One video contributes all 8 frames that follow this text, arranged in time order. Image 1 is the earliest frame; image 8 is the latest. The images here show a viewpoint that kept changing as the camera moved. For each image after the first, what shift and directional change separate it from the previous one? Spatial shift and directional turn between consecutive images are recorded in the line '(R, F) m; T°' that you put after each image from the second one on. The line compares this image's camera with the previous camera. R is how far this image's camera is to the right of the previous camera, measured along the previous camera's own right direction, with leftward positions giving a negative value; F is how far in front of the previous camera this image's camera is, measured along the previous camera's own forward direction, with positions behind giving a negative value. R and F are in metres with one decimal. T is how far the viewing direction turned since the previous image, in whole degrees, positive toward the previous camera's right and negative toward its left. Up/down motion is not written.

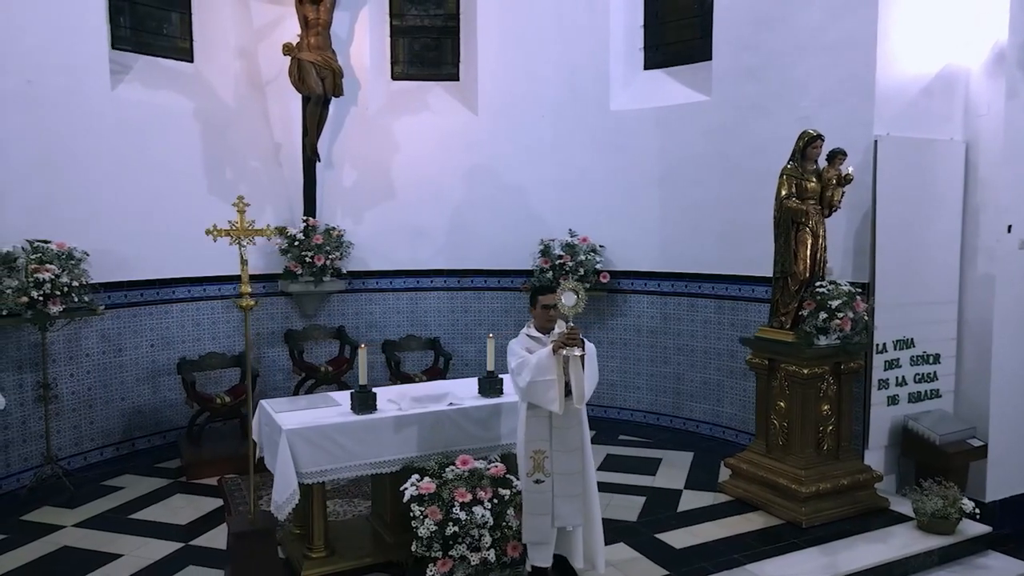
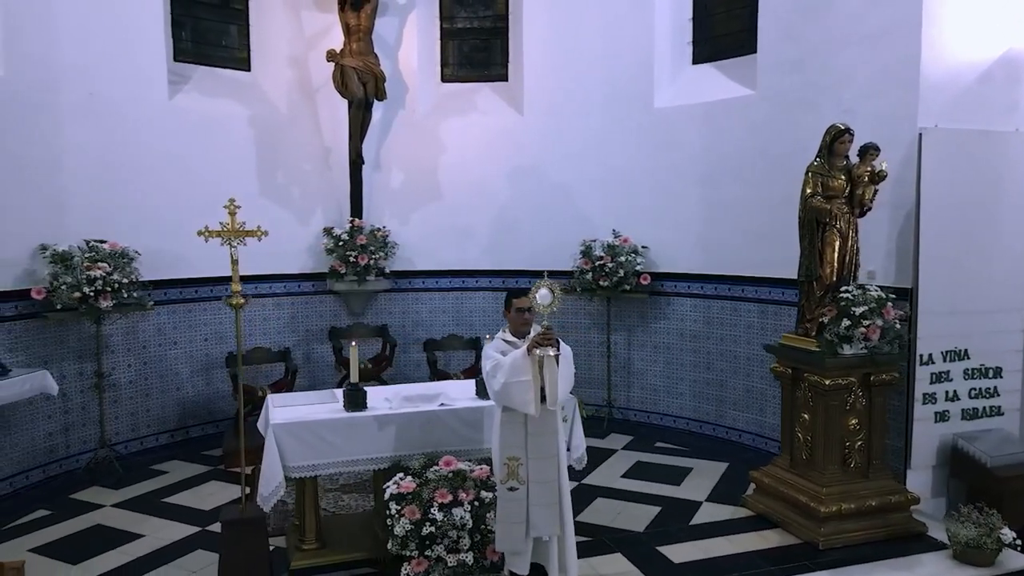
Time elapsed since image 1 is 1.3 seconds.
(+0.6, +0.1) m; -8°
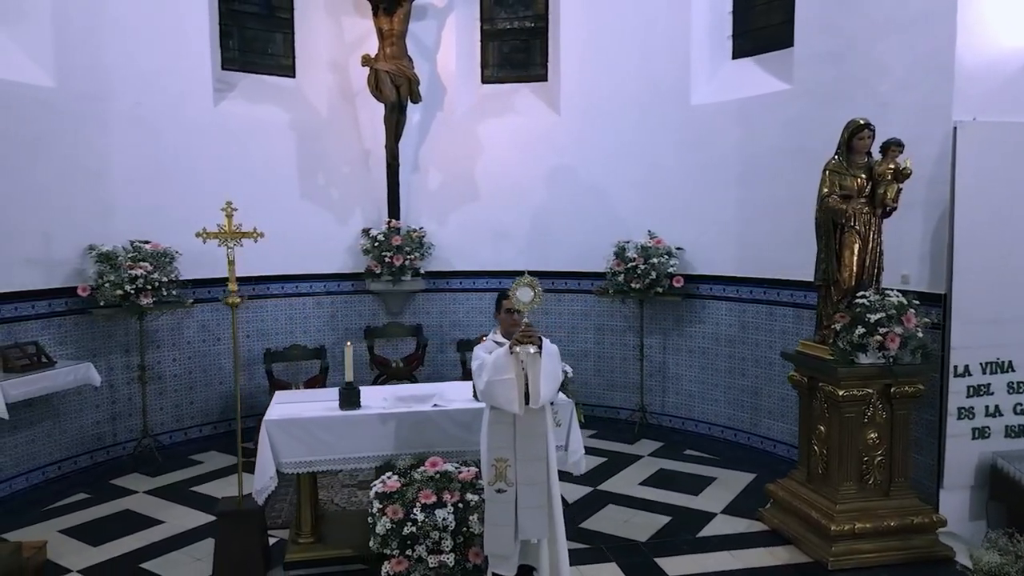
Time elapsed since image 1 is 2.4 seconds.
(+0.5, +0.1) m; -6°
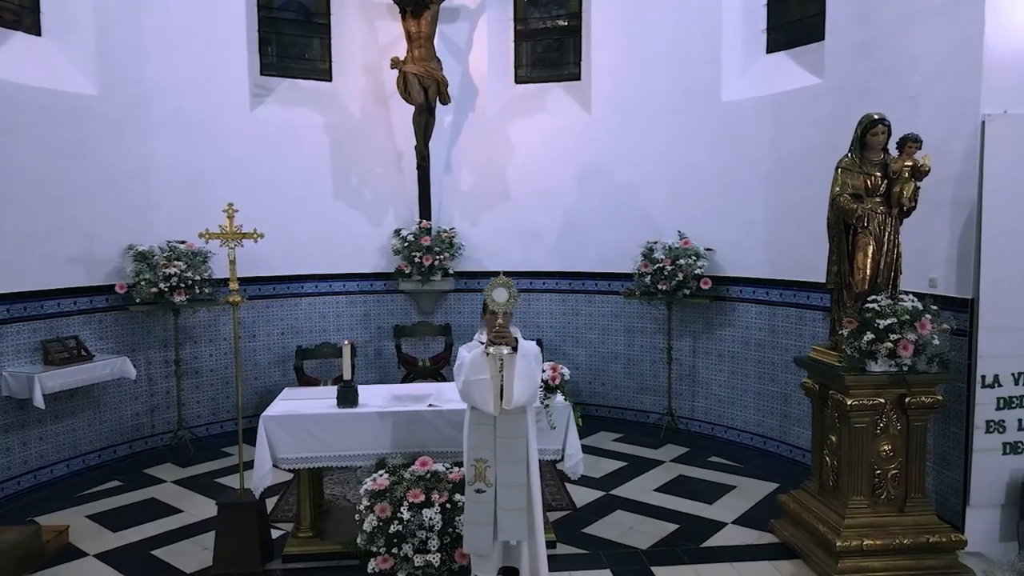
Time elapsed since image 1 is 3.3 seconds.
(+0.4, 0.0) m; -5°
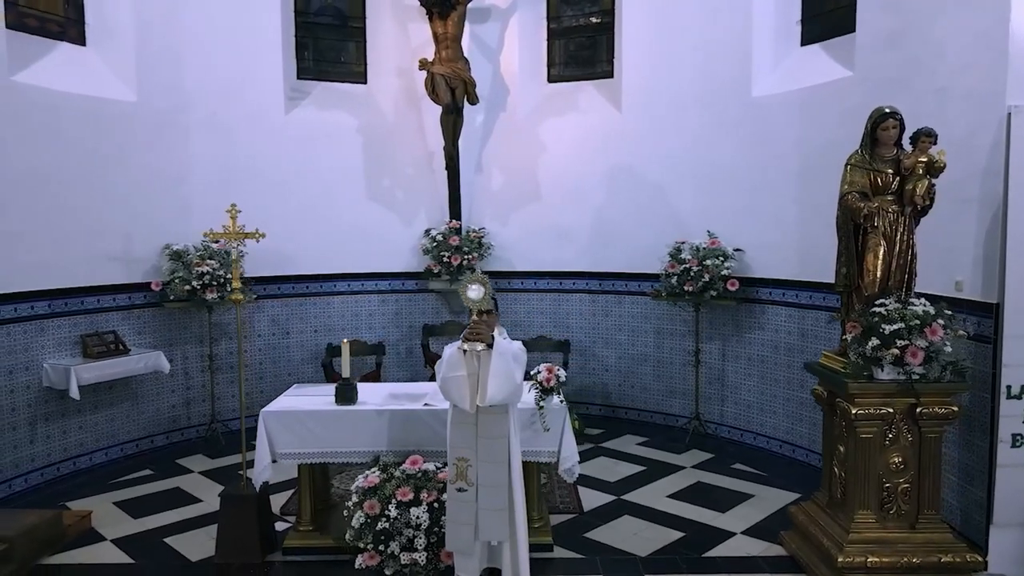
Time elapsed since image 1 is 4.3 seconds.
(+0.4, 0.0) m; -5°
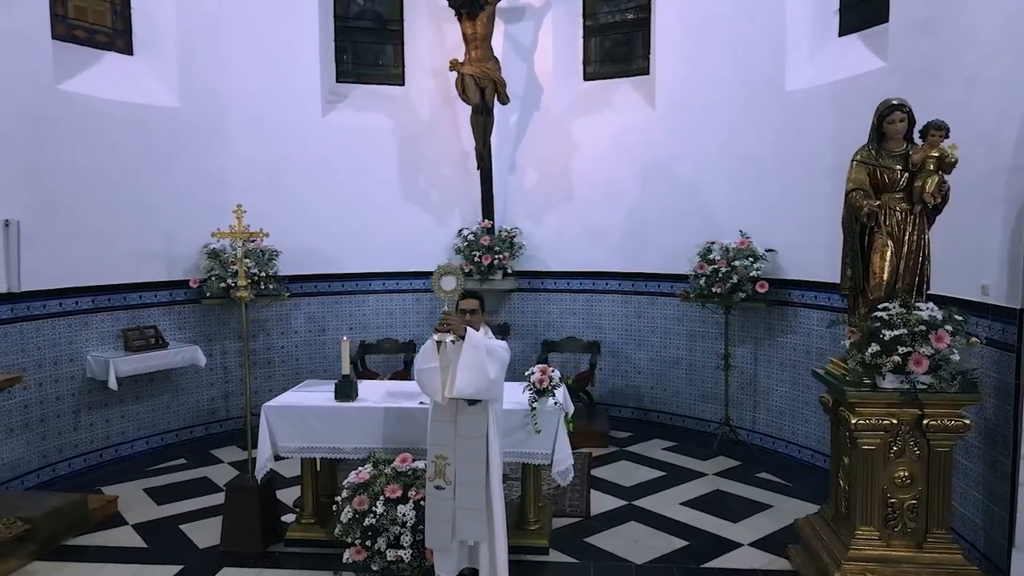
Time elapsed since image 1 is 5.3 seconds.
(+0.4, 0.0) m; -6°
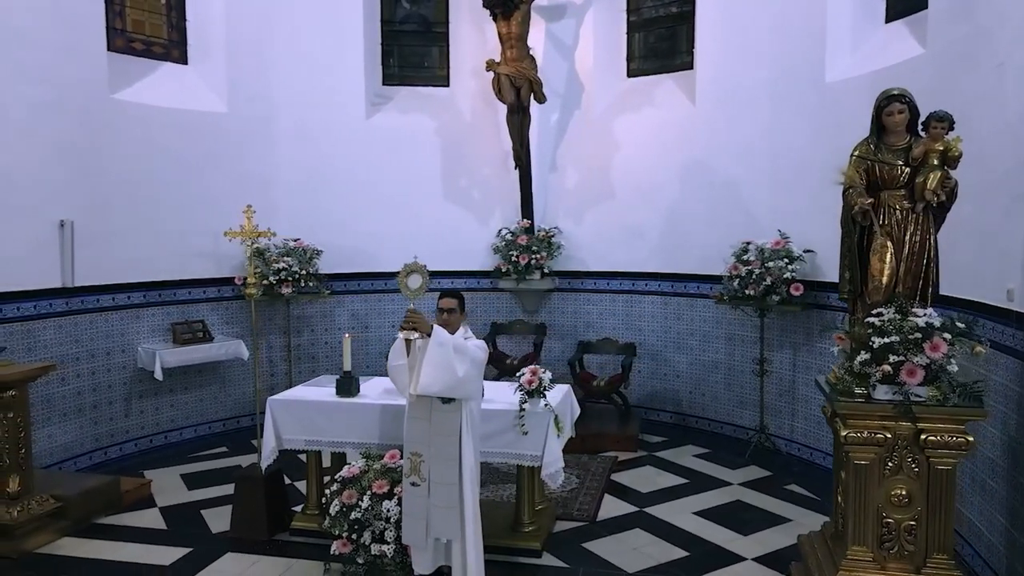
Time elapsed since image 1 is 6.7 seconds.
(+0.5, 0.0) m; -7°
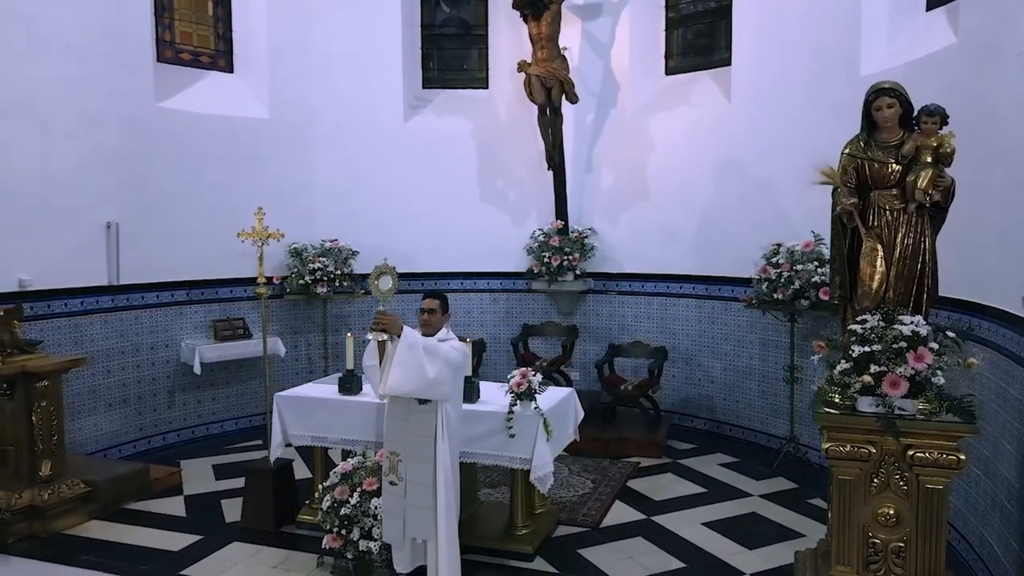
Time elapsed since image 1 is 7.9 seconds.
(+0.5, 0.0) m; -6°
